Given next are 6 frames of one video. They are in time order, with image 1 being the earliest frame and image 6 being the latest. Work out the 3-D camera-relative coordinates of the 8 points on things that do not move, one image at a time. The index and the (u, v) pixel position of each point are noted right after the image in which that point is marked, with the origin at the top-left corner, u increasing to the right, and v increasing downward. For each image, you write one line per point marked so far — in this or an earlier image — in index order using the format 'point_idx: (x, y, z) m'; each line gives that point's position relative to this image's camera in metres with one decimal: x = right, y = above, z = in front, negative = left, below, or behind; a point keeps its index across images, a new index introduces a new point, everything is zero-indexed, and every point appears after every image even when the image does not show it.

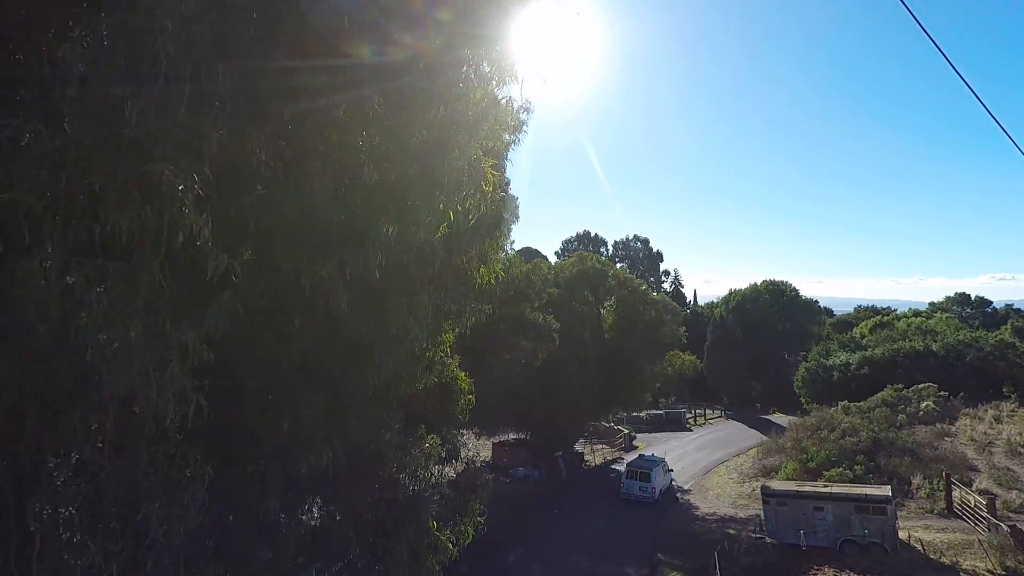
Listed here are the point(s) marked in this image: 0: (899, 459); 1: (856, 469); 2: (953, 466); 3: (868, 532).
0: (+13.4, -5.9, +19.7) m
1: (+11.4, -6.1, +18.8) m
2: (+14.8, -6.0, +19.1) m
3: (+8.4, -5.8, +13.4) m
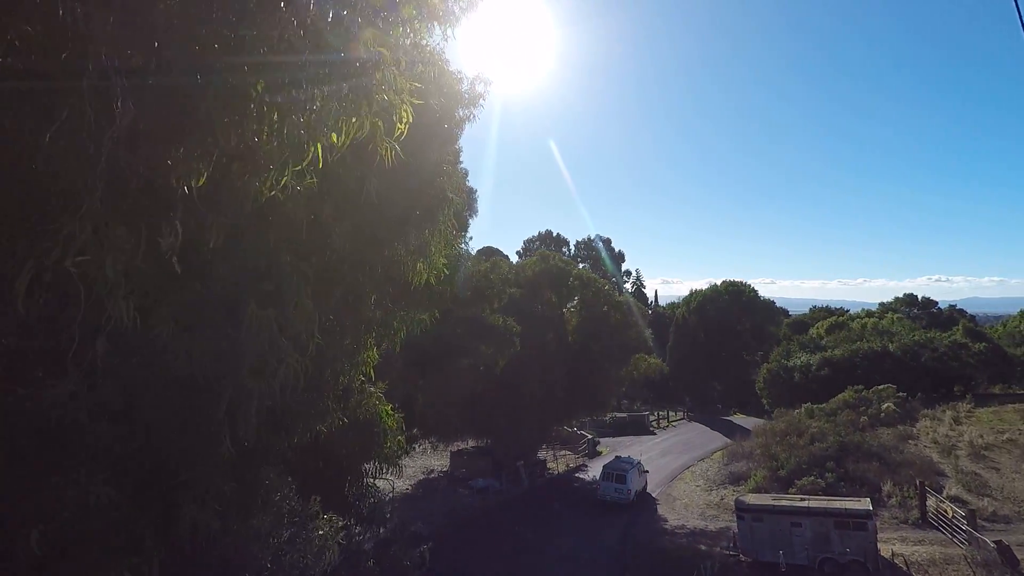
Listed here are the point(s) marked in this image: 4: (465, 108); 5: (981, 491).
0: (+12.0, -6.0, +19.2) m
1: (+10.1, -6.1, +18.2) m
2: (+13.5, -6.1, +18.7) m
3: (+7.4, -5.8, +12.6) m
4: (-0.5, +2.2, +7.2) m
5: (+13.9, -6.0, +16.9) m
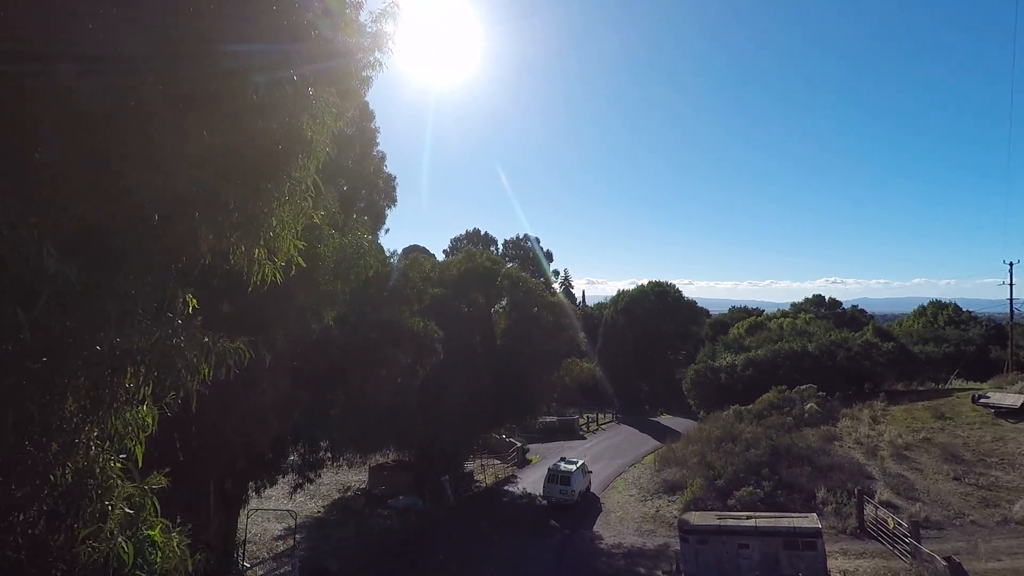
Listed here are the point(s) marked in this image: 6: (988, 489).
0: (+9.5, -6.1, +18.9) m
1: (+7.8, -6.1, +17.6) m
2: (+11.1, -6.1, +18.6) m
3: (+5.9, -5.8, +11.7) m
4: (-1.3, +2.2, +5.3) m
5: (+11.8, -6.1, +16.8) m
6: (+13.9, -5.9, +16.6) m
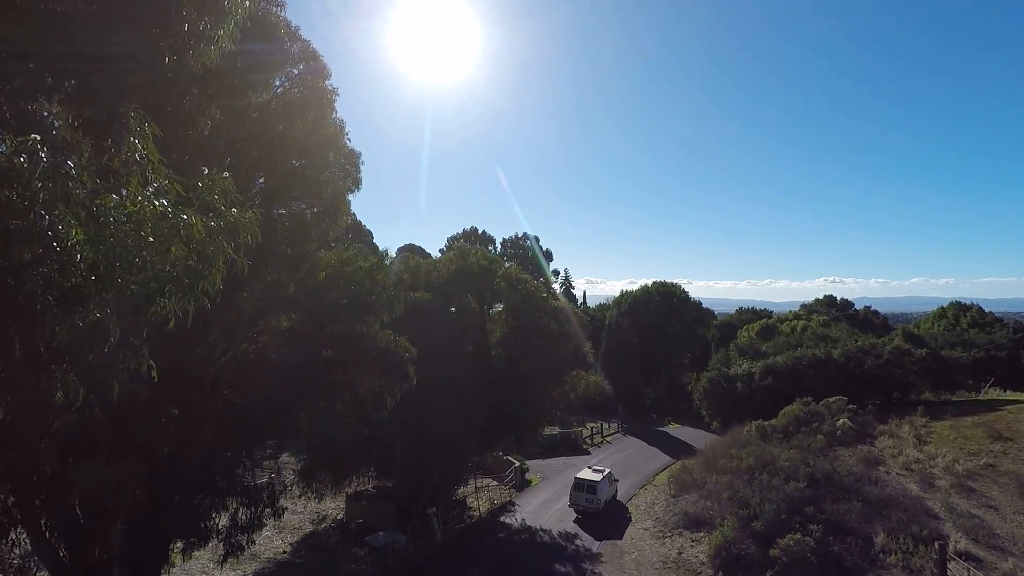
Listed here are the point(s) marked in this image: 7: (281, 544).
0: (+9.4, -6.1, +15.9) m
1: (+7.7, -6.2, +14.6) m
2: (+11.0, -6.2, +15.6) m
3: (+5.8, -5.9, +8.7) m
4: (-1.4, +2.1, +2.3) m
5: (+11.7, -6.2, +13.9) m
6: (+13.8, -5.9, +13.6) m
7: (-7.8, -8.6, +19.1) m
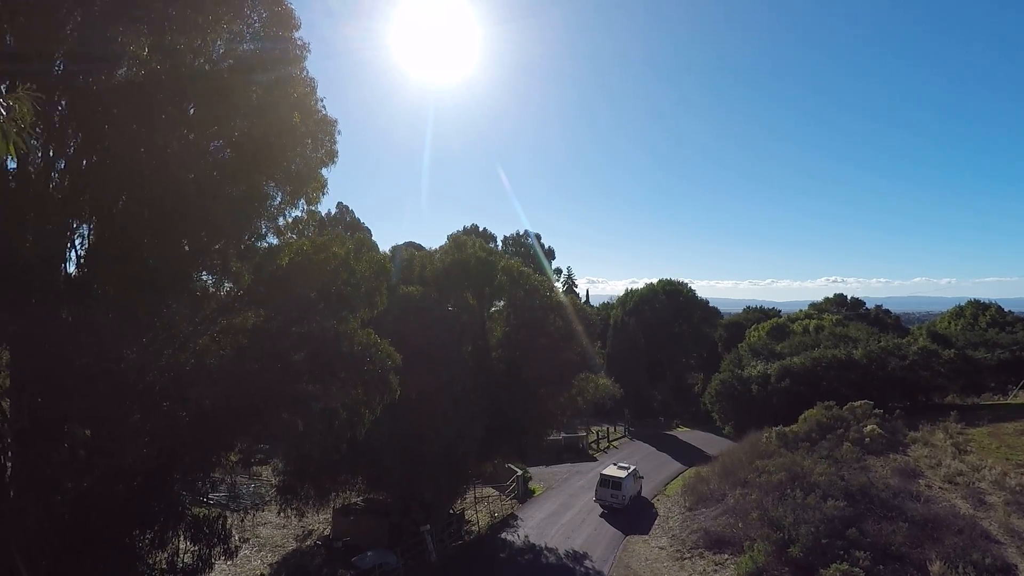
0: (+9.5, -6.0, +14.0) m
1: (+7.8, -6.1, +12.8) m
2: (+11.0, -6.0, +13.8) m
3: (+5.8, -5.8, +6.9) m
4: (-1.4, +2.3, +0.5) m
5: (+11.7, -6.0, +12.0) m
6: (+13.8, -5.8, +11.7) m
7: (-7.7, -8.4, +17.3) m
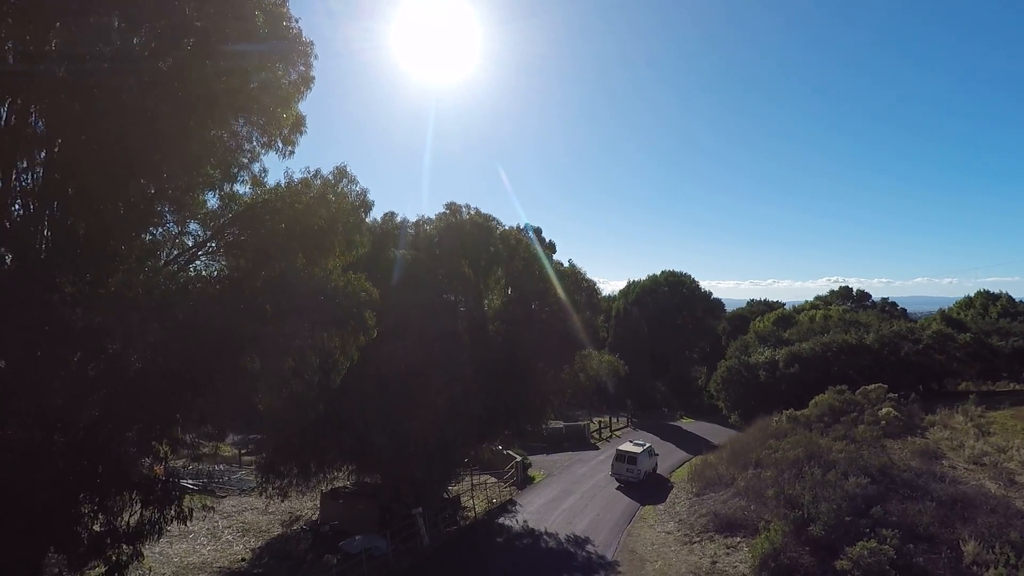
0: (+9.4, -5.0, +13.0) m
1: (+7.7, -5.1, +11.8) m
2: (+11.0, -5.1, +12.7) m
3: (+5.8, -4.8, +5.8) m
4: (-1.5, +3.2, -0.5) m
5: (+11.7, -5.1, +10.9) m
6: (+13.7, -4.8, +10.7) m
7: (-7.8, -7.5, +16.2) m
